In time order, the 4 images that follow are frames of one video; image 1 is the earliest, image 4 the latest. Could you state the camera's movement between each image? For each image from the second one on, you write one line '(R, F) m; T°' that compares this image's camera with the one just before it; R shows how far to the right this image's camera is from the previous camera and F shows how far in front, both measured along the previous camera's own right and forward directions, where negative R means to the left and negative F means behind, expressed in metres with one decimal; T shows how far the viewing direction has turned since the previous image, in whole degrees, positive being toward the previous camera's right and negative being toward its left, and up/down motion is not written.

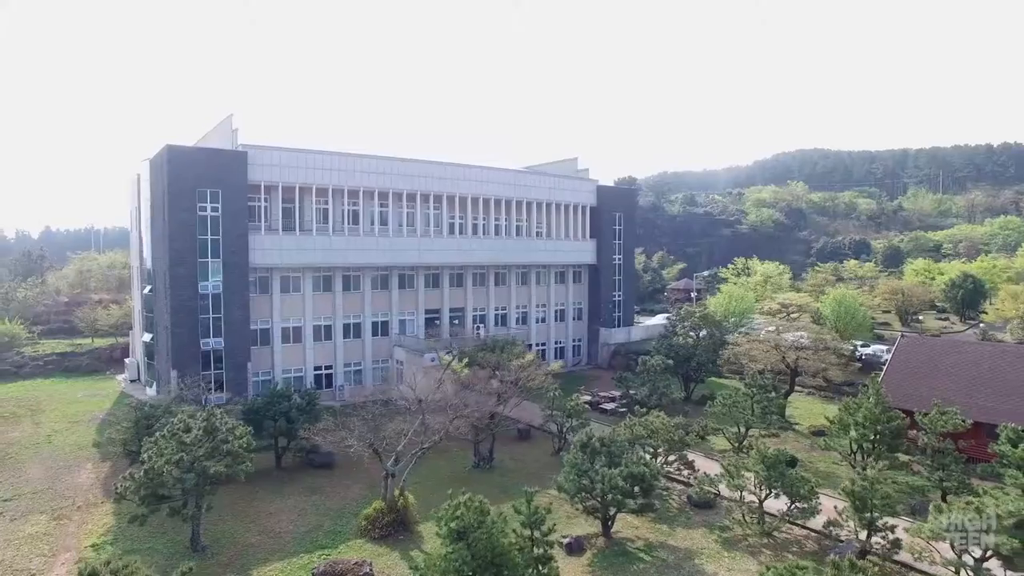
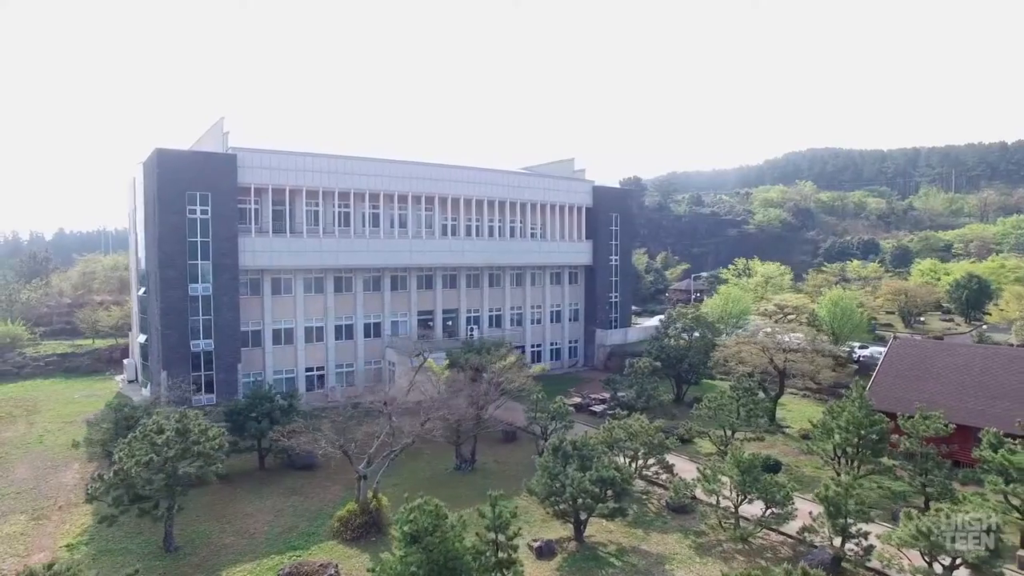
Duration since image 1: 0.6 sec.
(+0.9, +0.1) m; -1°
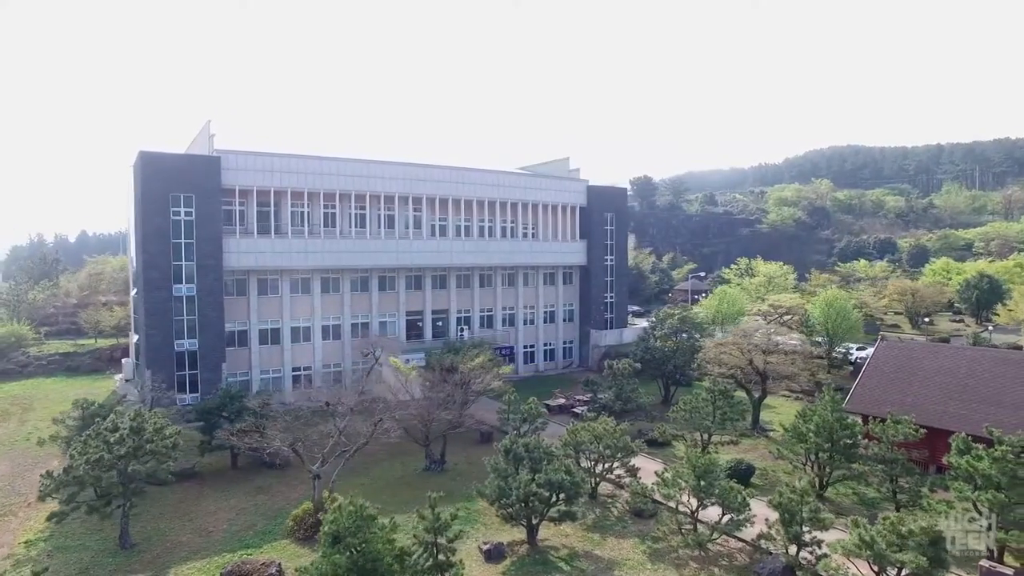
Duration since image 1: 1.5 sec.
(+1.6, +0.2) m; -2°
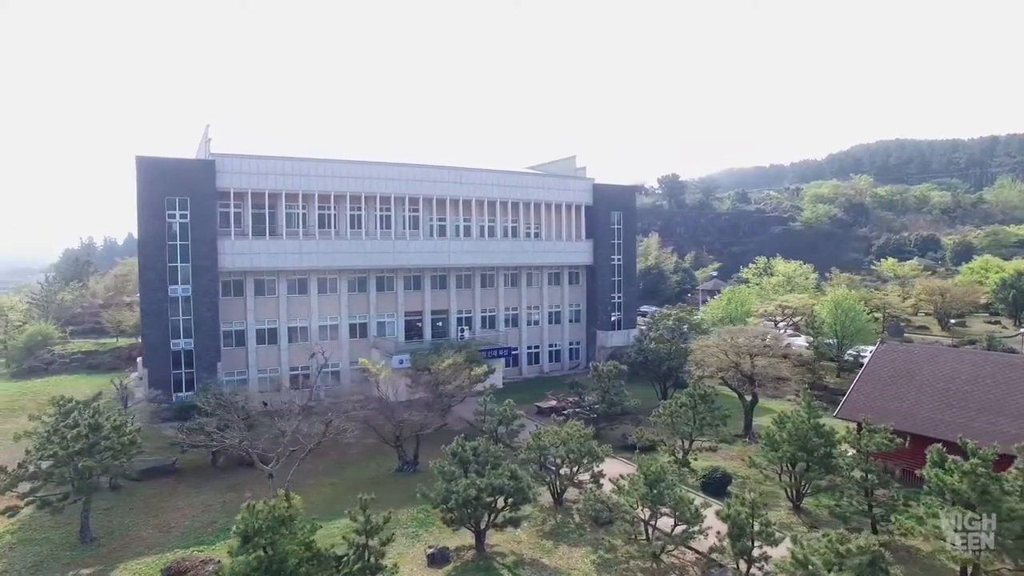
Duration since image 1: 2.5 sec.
(+2.1, +0.4) m; -4°
